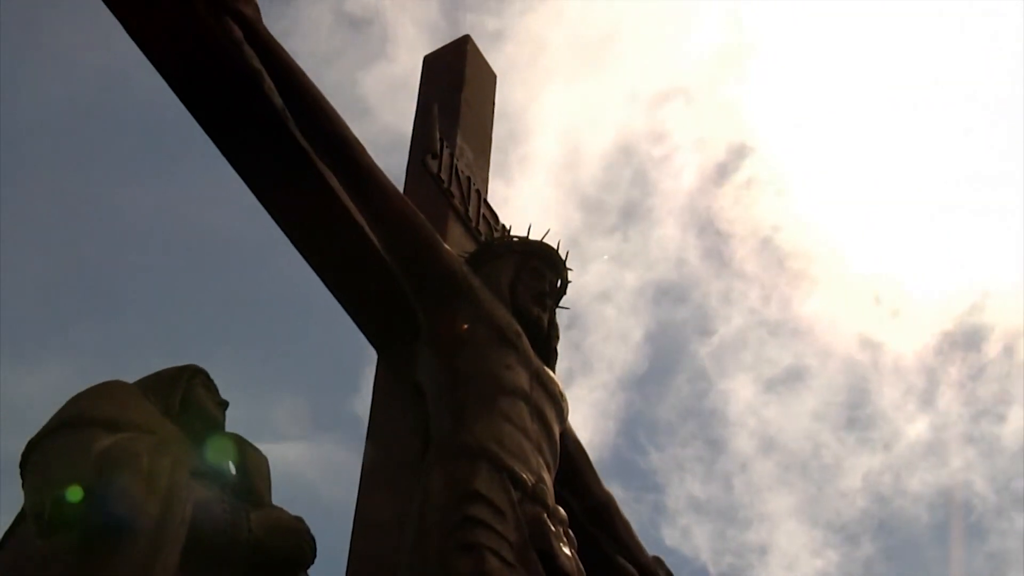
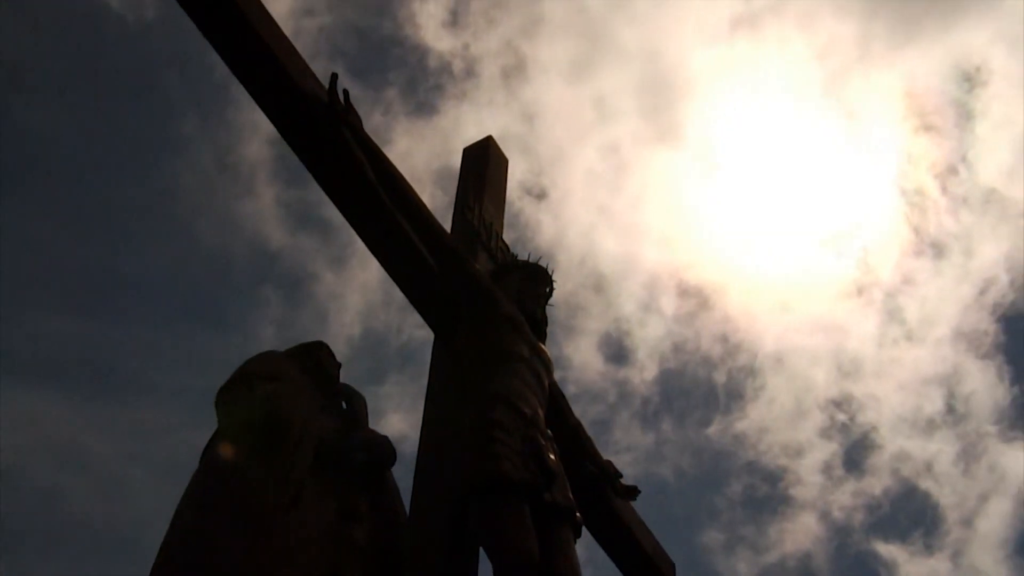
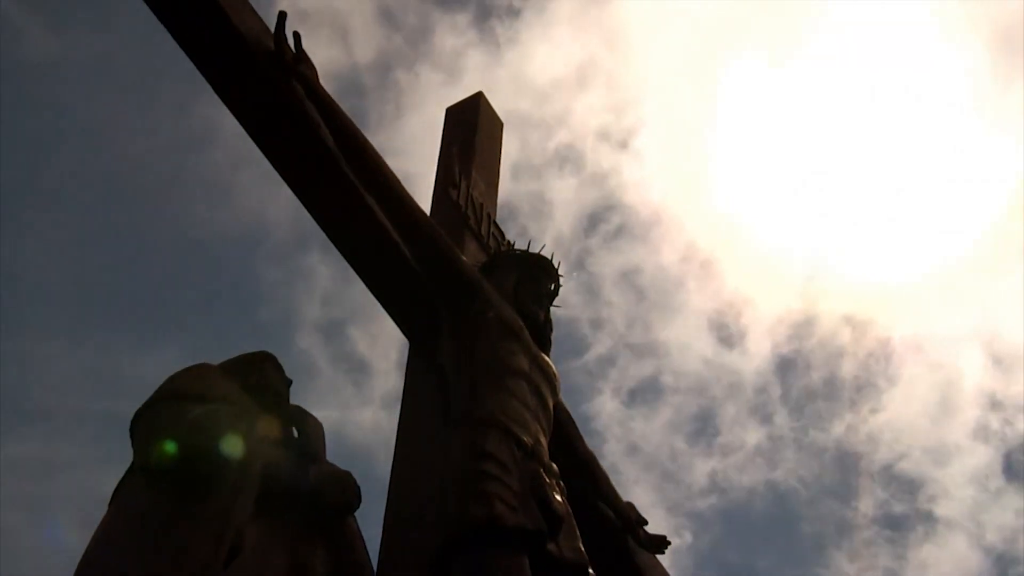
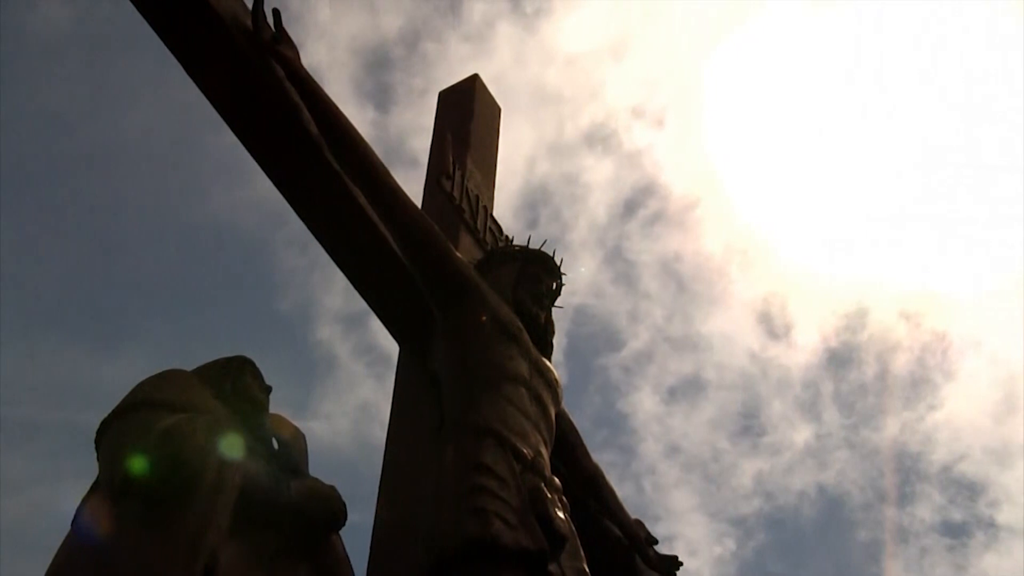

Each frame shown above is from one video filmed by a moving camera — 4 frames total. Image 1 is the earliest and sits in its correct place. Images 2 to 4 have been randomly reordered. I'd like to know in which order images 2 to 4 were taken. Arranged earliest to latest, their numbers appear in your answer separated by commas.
4, 3, 2
